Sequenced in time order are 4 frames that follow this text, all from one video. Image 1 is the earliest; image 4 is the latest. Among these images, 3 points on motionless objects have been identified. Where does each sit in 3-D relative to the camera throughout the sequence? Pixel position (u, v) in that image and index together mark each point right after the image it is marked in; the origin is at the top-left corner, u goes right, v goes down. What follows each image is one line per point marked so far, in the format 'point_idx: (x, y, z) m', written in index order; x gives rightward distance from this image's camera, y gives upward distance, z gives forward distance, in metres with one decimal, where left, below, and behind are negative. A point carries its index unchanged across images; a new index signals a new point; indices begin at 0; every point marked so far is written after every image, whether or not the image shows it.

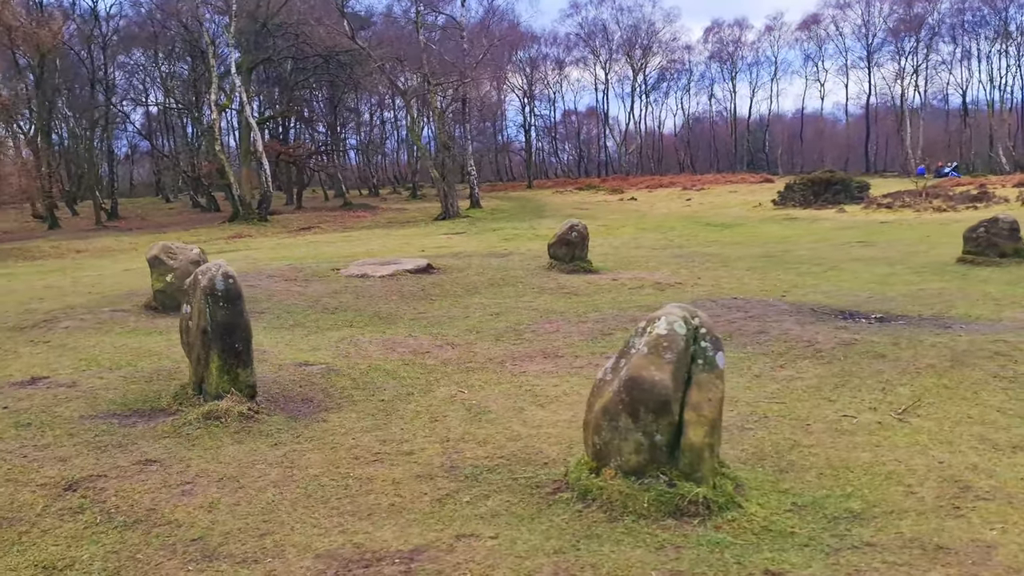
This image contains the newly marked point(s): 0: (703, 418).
0: (+0.6, -0.4, +2.8) m
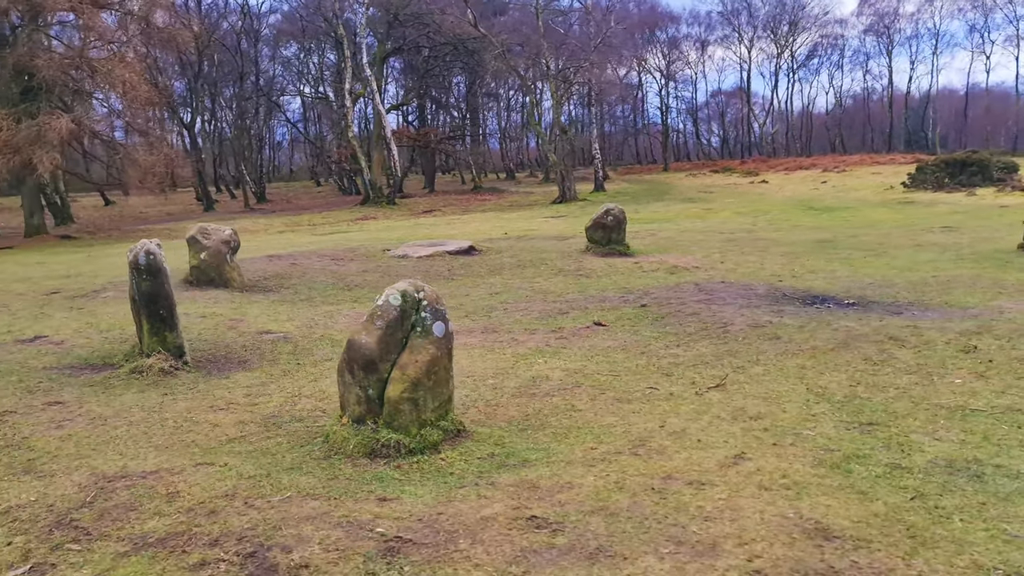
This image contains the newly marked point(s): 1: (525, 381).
0: (-0.4, -0.3, +3.3) m
1: (+0.1, -0.5, +4.6) m
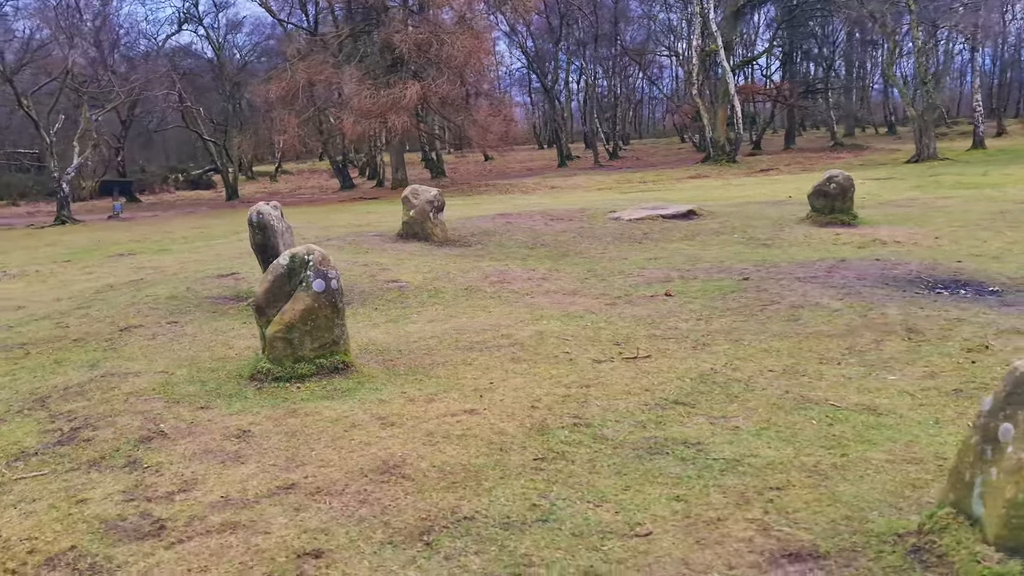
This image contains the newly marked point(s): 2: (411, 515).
0: (-1.1, -0.2, +4.2) m
1: (-0.1, -0.3, +5.2) m
2: (-0.3, -0.6, +2.5) m
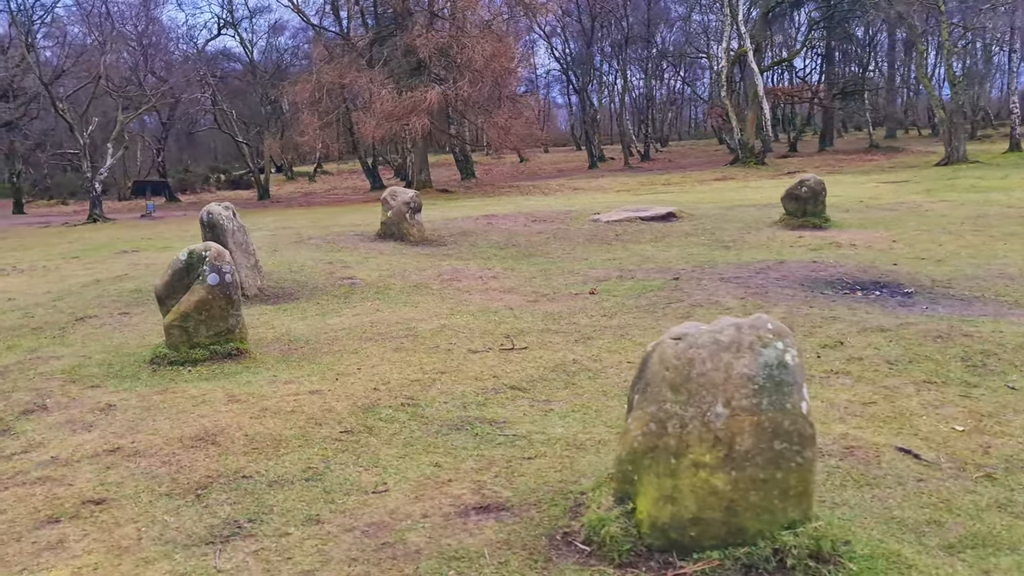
0: (-1.8, -0.1, +4.6) m
1: (-0.7, -0.3, +5.6) m
2: (-1.0, -0.6, +2.9) m
